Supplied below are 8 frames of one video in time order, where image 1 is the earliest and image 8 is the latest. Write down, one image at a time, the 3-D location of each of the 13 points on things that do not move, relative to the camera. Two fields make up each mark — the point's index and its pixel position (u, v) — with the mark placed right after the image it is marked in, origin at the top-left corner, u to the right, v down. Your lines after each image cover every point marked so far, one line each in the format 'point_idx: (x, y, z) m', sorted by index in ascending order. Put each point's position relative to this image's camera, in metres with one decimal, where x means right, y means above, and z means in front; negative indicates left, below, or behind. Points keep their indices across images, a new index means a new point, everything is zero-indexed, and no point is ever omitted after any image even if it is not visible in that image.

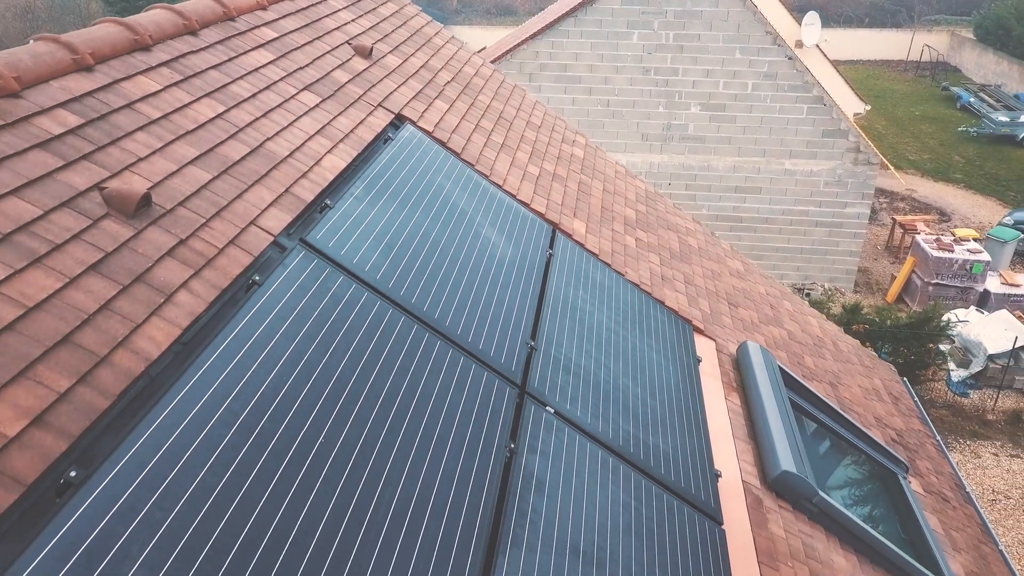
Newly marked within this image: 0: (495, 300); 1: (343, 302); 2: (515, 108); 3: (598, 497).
0: (-0.1, 0.0, +4.6) m
1: (-0.7, -0.1, +3.6) m
2: (0.0, +1.6, +7.8) m
3: (+0.4, -0.9, +3.7) m
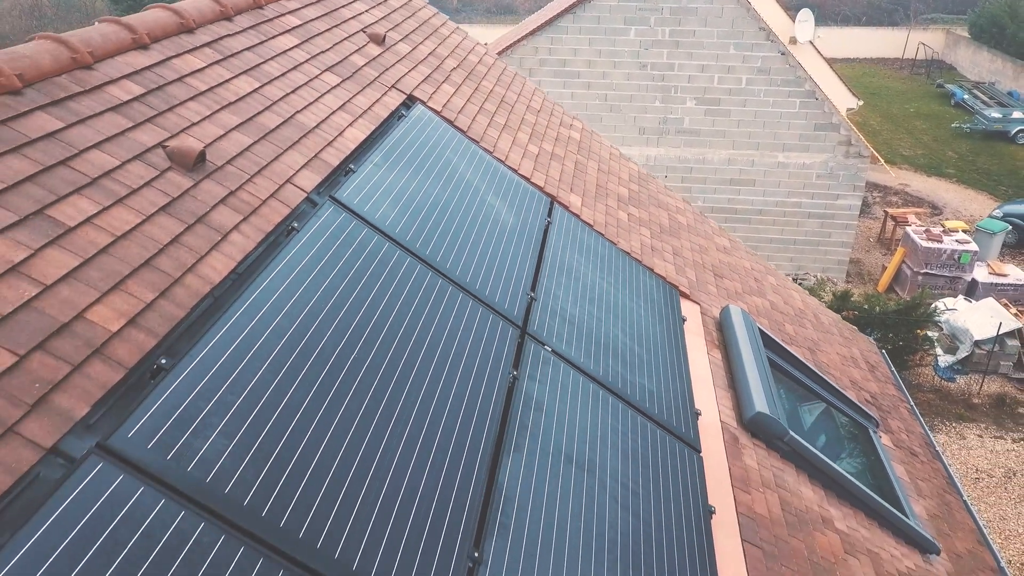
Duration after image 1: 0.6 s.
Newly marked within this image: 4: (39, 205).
0: (-0.1, +0.2, +5.1) m
1: (-0.7, +0.2, +4.2) m
2: (0.0, +1.9, +8.3) m
3: (+0.4, -0.7, +4.2) m
4: (-1.7, +0.3, +3.0) m
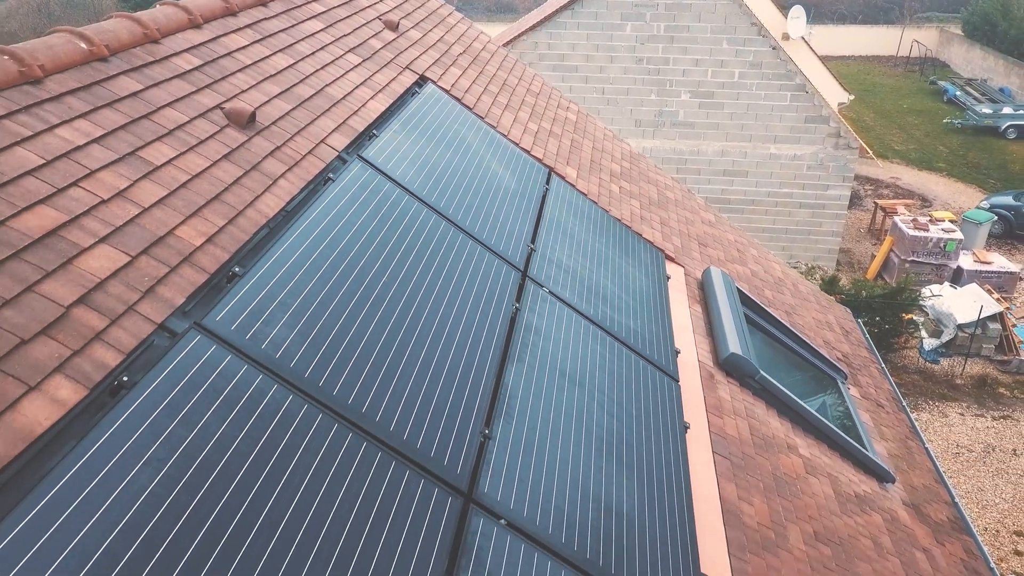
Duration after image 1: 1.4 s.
0: (-0.1, +0.5, +5.8) m
1: (-0.7, +0.5, +4.9) m
2: (+0.1, +2.2, +9.0) m
3: (+0.4, -0.3, +4.9) m
4: (-1.6, +0.6, +3.7) m
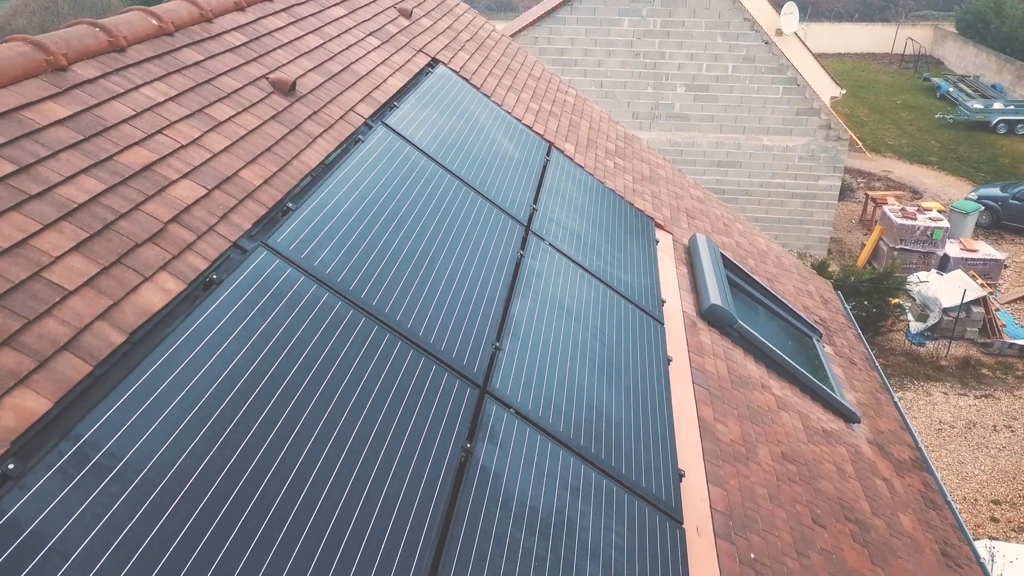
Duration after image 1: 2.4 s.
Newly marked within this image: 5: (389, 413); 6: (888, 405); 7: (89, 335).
0: (0.0, +0.9, +6.5) m
1: (-0.7, +0.8, +5.6) m
2: (+0.1, +2.6, +9.8) m
3: (+0.4, 0.0, +5.6) m
4: (-1.6, +0.9, +4.4) m
5: (-0.5, -0.5, +3.5) m
6: (+3.7, -1.1, +8.3) m
7: (-1.4, -0.2, +2.8) m
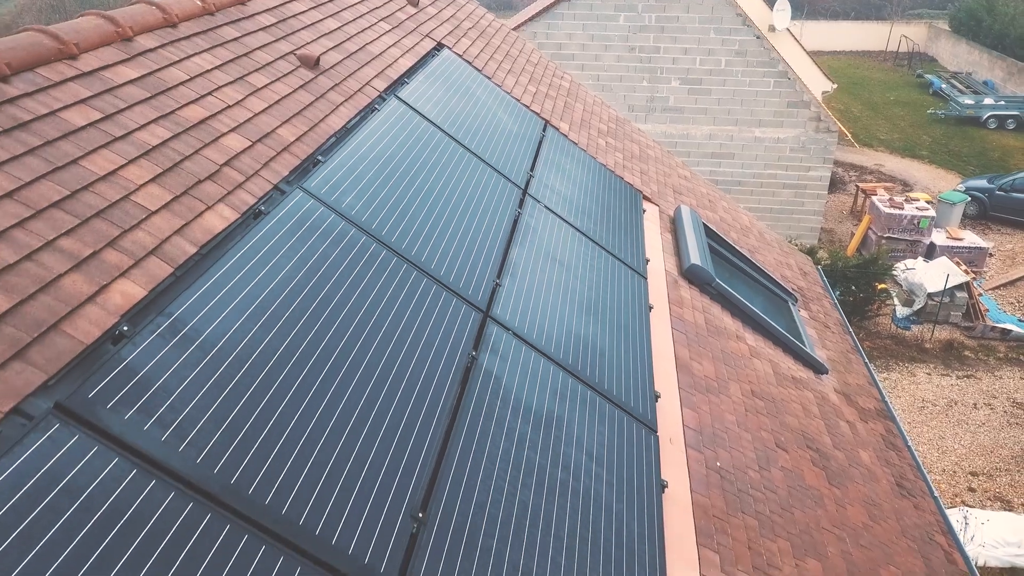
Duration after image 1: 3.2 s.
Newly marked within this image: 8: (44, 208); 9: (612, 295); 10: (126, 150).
0: (0.0, +1.2, +7.2) m
1: (-0.7, +1.2, +6.3) m
2: (+0.1, +2.9, +10.4) m
3: (+0.4, +0.3, +6.3) m
4: (-1.6, +1.3, +5.1) m
5: (-0.5, -0.2, +4.2) m
6: (+3.6, -0.8, +9.0) m
7: (-1.4, +0.2, +3.5) m
8: (-1.8, +0.3, +3.2) m
9: (+0.7, -0.1, +6.0) m
10: (-1.7, +0.6, +3.8) m
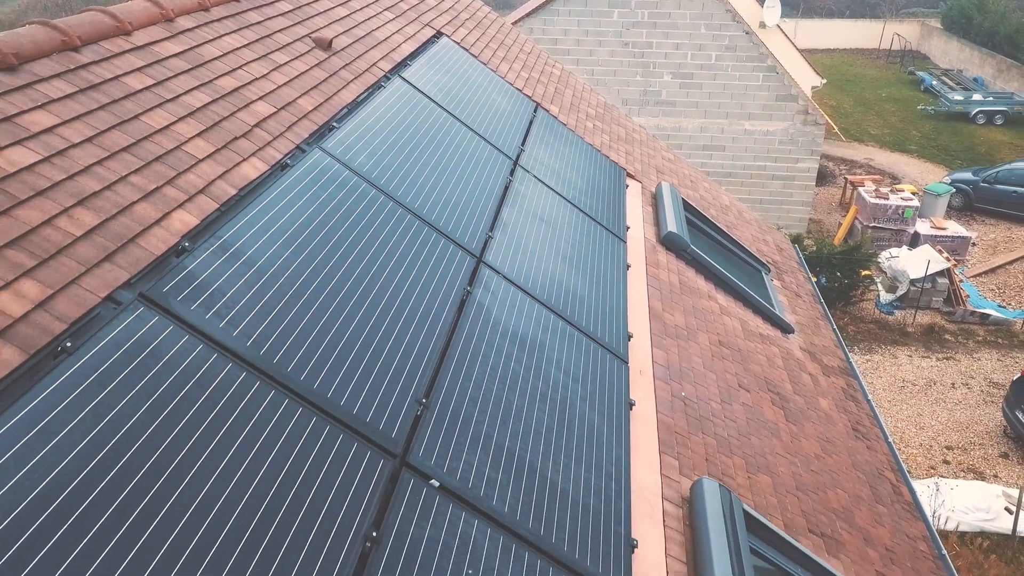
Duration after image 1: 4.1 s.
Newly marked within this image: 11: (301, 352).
0: (-0.1, +1.5, +7.9) m
1: (-0.7, +1.5, +7.0) m
2: (0.0, +3.2, +11.2) m
3: (+0.4, +0.7, +7.1) m
4: (-1.7, +1.6, +5.8) m
5: (-0.6, +0.2, +4.9) m
6: (+3.6, -0.5, +9.7) m
7: (-1.5, +0.5, +4.3) m
8: (-1.8, +0.6, +3.9) m
9: (+0.6, +0.3, +6.8) m
10: (-1.8, +0.9, +4.5) m
11: (-0.9, -0.3, +3.7) m
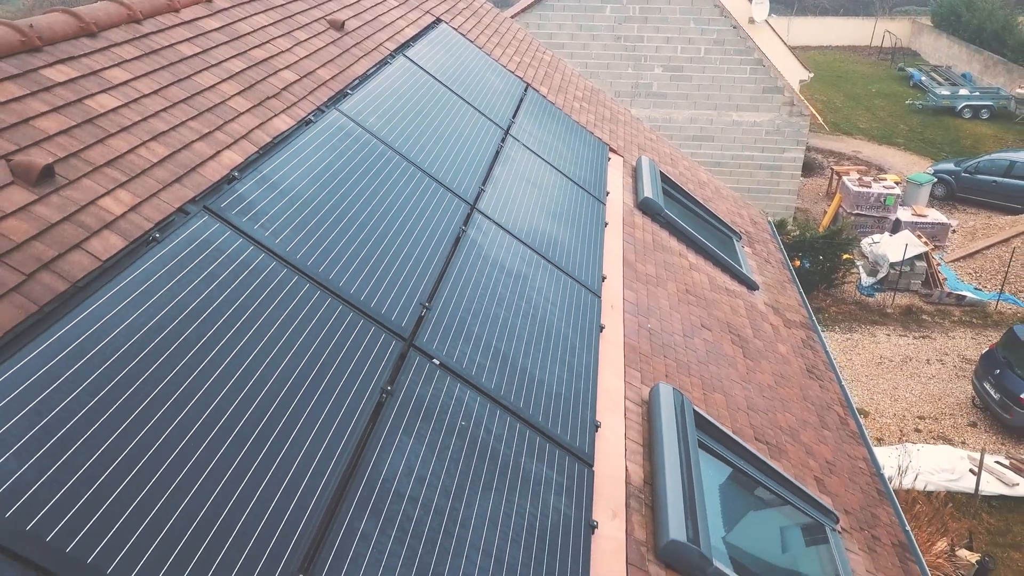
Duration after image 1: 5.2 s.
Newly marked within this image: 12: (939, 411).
0: (-0.2, +2.0, +8.9) m
1: (-0.8, +1.9, +7.9) m
2: (-0.1, +3.6, +12.1) m
3: (+0.3, +1.1, +8.0) m
4: (-1.8, +2.0, +6.7) m
5: (-0.7, +0.6, +5.8) m
6: (+3.5, 0.0, +10.6) m
7: (-1.6, +0.9, +5.2) m
8: (-1.9, +1.1, +4.8) m
9: (+0.5, +0.7, +7.7) m
10: (-1.9, +1.4, +5.4) m
11: (-1.0, +0.2, +4.6) m
12: (+8.7, -2.5, +17.3) m
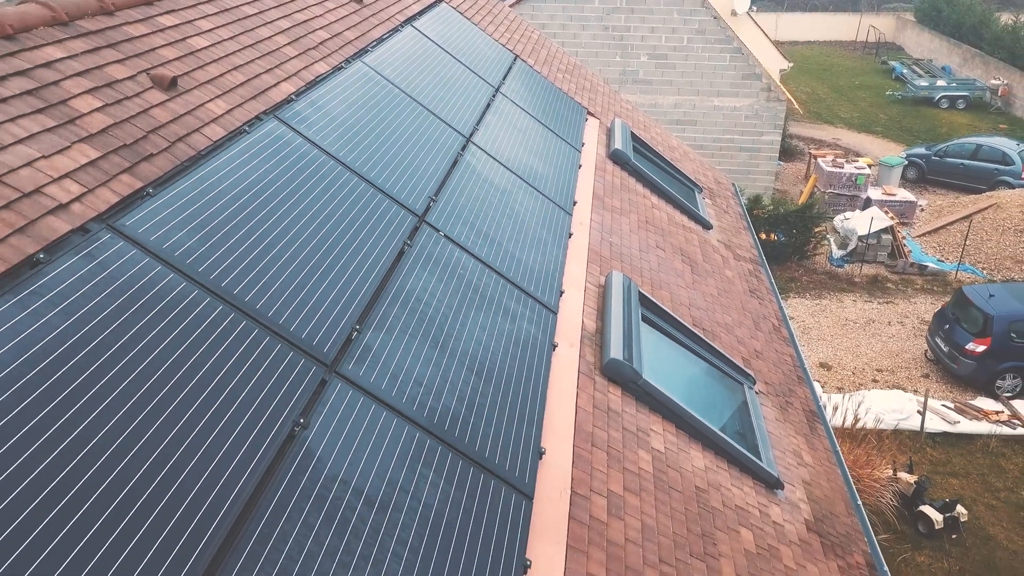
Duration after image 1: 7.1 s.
0: (-0.3, +2.7, +10.5) m
1: (-0.9, +2.7, +9.5) m
2: (-0.2, +4.4, +13.7) m
3: (+0.2, +1.9, +9.6) m
4: (-1.9, +2.8, +8.4) m
5: (-0.8, +1.4, +7.4) m
6: (+3.4, +0.8, +12.3) m
7: (-1.7, +1.7, +6.8) m
8: (-2.0, +1.8, +6.5) m
9: (+0.4, +1.5, +9.3) m
10: (-2.0, +2.1, +7.1) m
11: (-1.1, +0.9, +6.2) m
12: (+8.5, -1.7, +19.0) m
